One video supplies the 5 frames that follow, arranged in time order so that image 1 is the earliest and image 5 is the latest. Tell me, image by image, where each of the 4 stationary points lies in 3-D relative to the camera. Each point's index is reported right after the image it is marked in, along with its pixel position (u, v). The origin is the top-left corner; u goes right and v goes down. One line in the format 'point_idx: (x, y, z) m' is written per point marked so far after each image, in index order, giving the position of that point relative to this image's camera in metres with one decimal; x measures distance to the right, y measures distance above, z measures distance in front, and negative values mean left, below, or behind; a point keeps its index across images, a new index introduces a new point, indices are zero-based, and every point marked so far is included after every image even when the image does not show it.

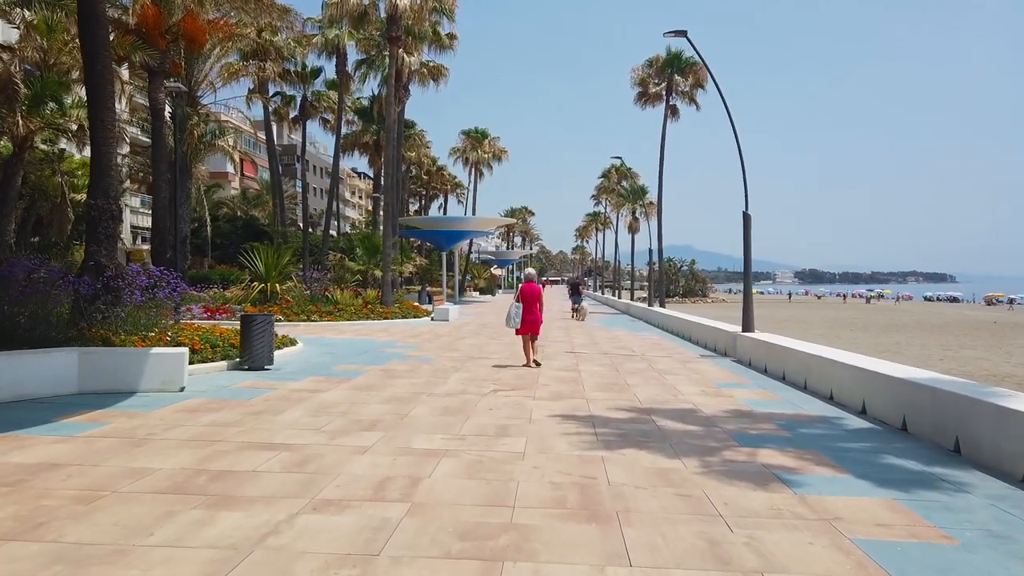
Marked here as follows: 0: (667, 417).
0: (+1.6, -1.3, +8.1) m
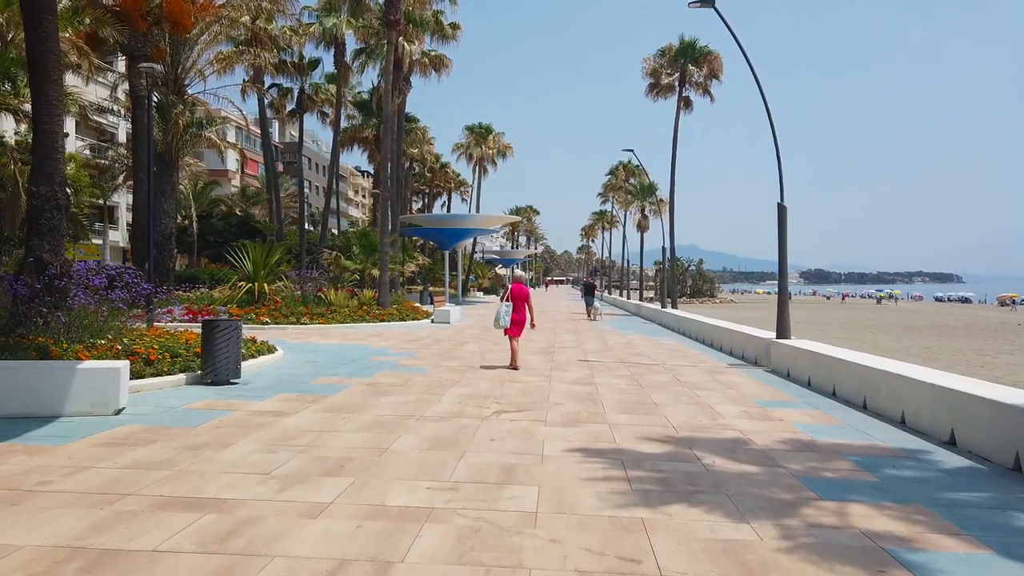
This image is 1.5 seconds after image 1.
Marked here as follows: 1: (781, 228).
0: (+1.7, -1.4, +6.5) m
1: (+4.5, +1.0, +13.0) m
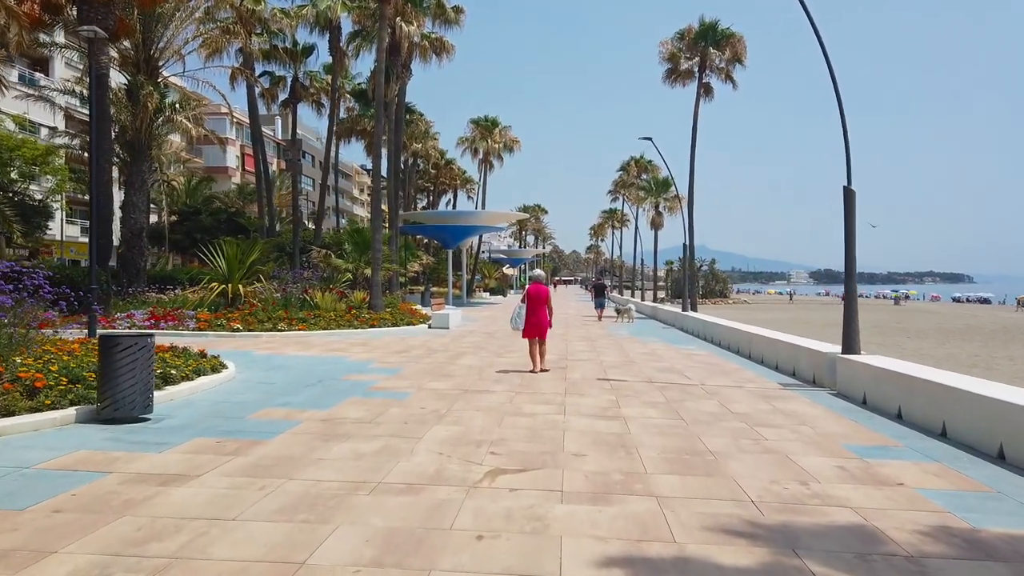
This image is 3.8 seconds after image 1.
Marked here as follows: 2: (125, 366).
0: (+1.7, -1.4, +4.0) m
1: (+4.6, +1.0, +10.5) m
2: (-3.5, -0.7, +7.0) m
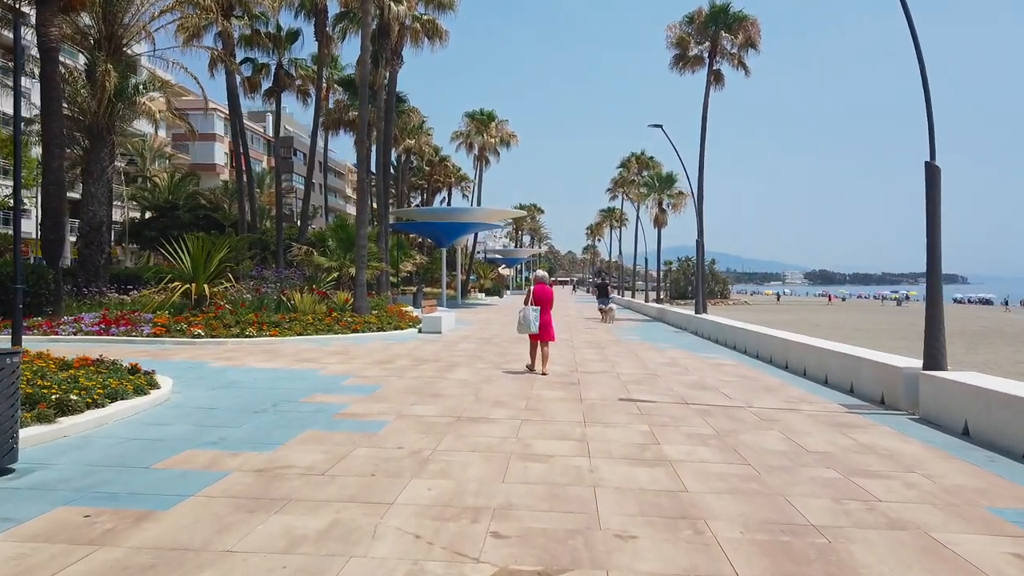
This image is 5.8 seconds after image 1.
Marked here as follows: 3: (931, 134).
0: (+1.7, -1.4, +2.0) m
1: (+4.6, +1.0, +8.5) m
2: (-3.5, -0.7, +4.9) m
3: (+4.7, +1.7, +8.7) m
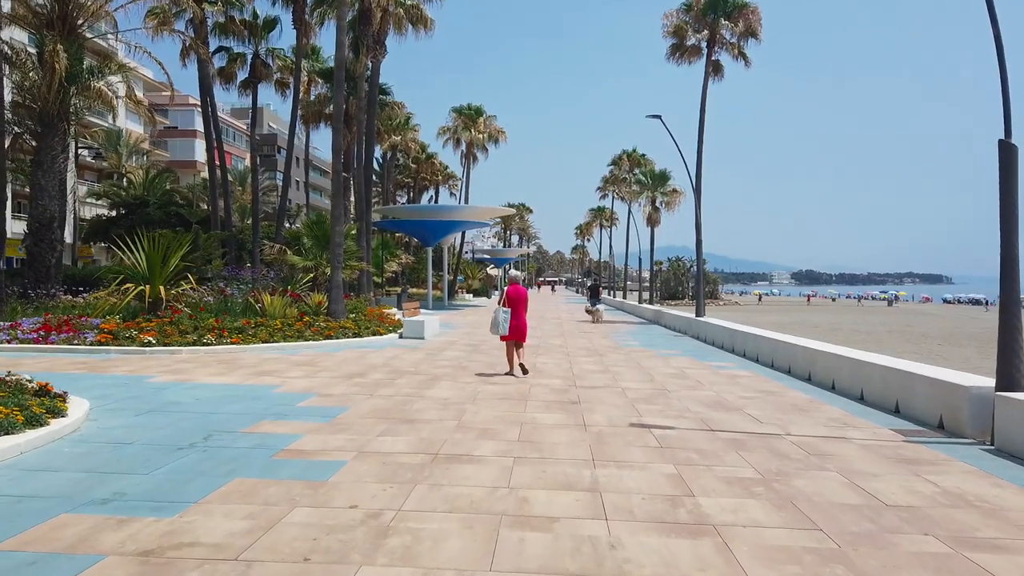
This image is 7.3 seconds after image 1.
0: (+1.8, -1.4, +0.5) m
1: (+4.6, +1.0, +7.0) m
2: (-3.5, -0.7, +3.3) m
3: (+4.6, +1.7, +7.2) m
